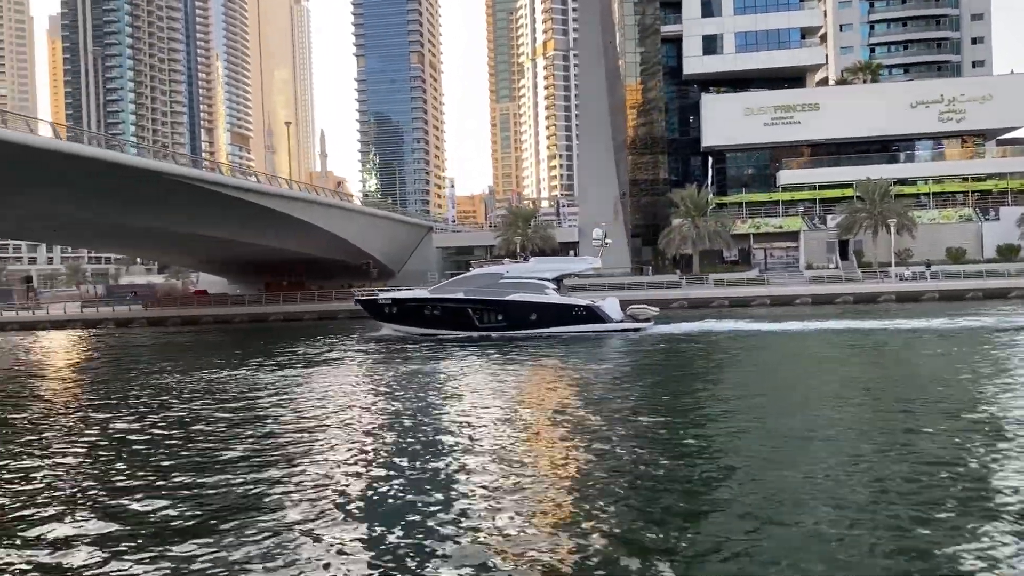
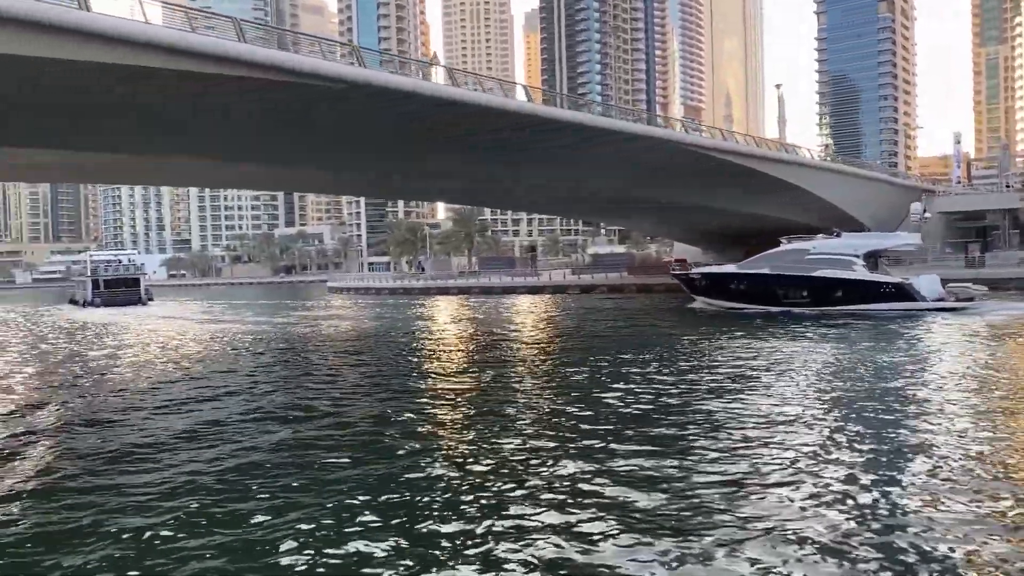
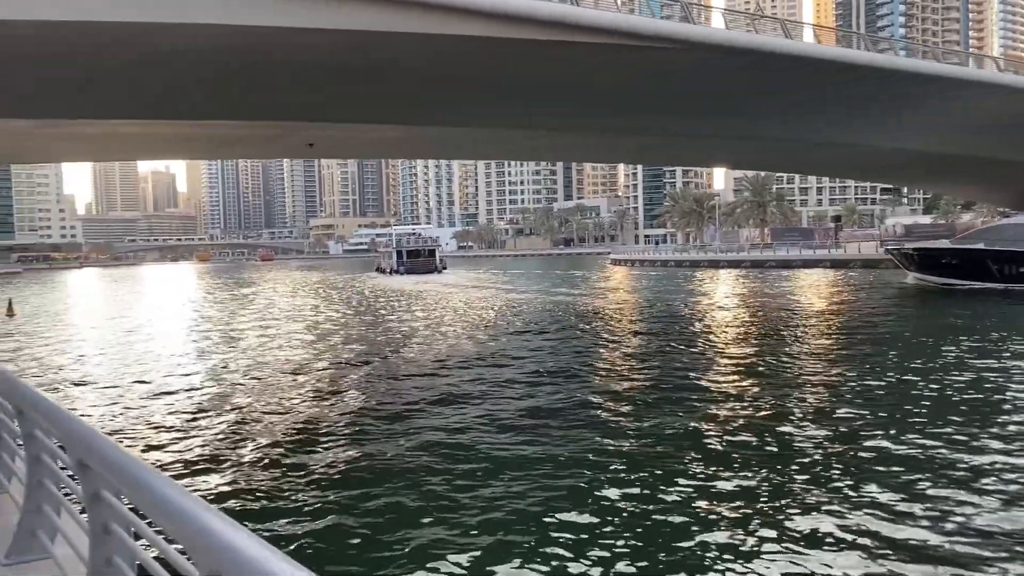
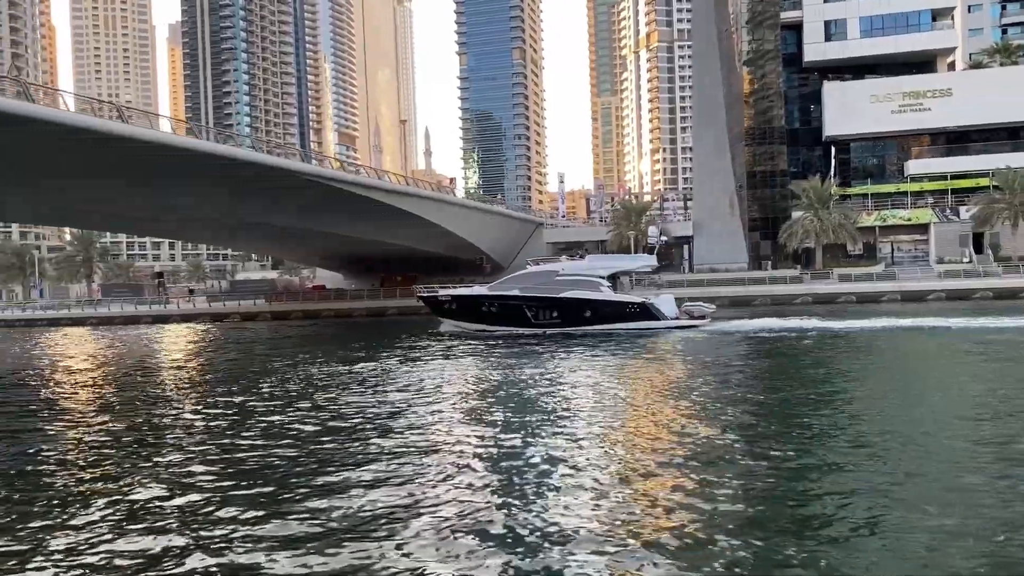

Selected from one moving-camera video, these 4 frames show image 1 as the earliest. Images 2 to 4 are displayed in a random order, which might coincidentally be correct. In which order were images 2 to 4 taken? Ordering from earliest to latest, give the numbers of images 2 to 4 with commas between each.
4, 2, 3
